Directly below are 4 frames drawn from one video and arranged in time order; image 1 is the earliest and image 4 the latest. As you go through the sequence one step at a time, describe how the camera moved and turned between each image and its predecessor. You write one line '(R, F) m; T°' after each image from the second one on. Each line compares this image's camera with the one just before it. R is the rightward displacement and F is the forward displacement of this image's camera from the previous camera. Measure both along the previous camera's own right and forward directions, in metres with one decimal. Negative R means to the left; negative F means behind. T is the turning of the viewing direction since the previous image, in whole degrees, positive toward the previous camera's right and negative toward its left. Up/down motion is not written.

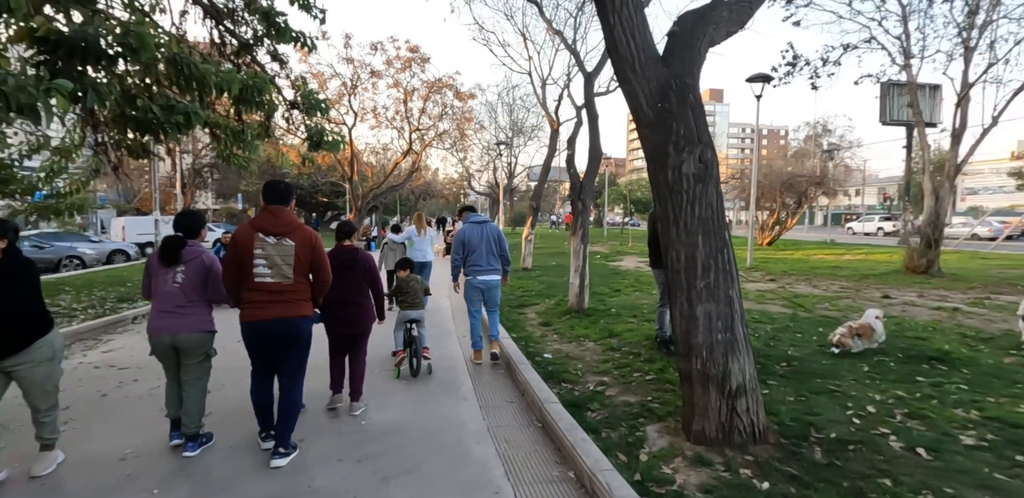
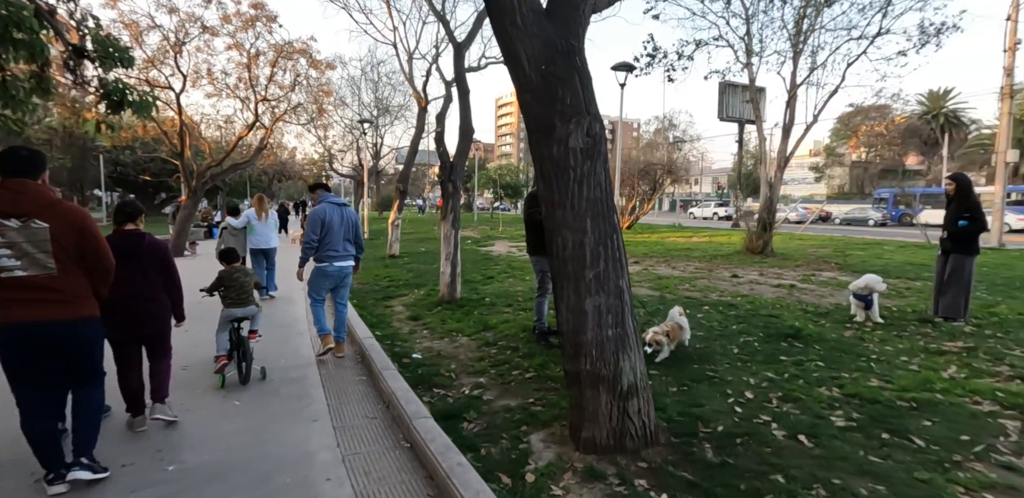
(+0.1, +0.7) m; +14°
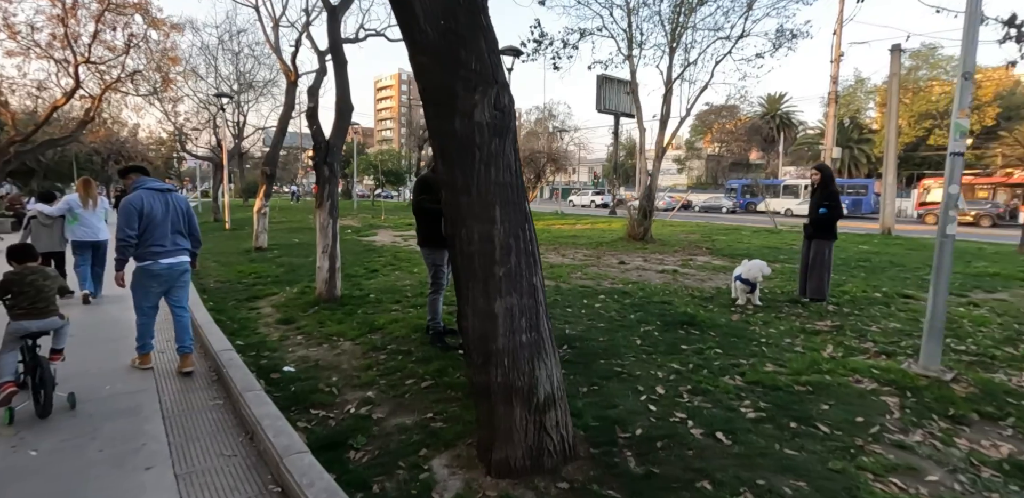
(-0.1, +0.6) m; +13°
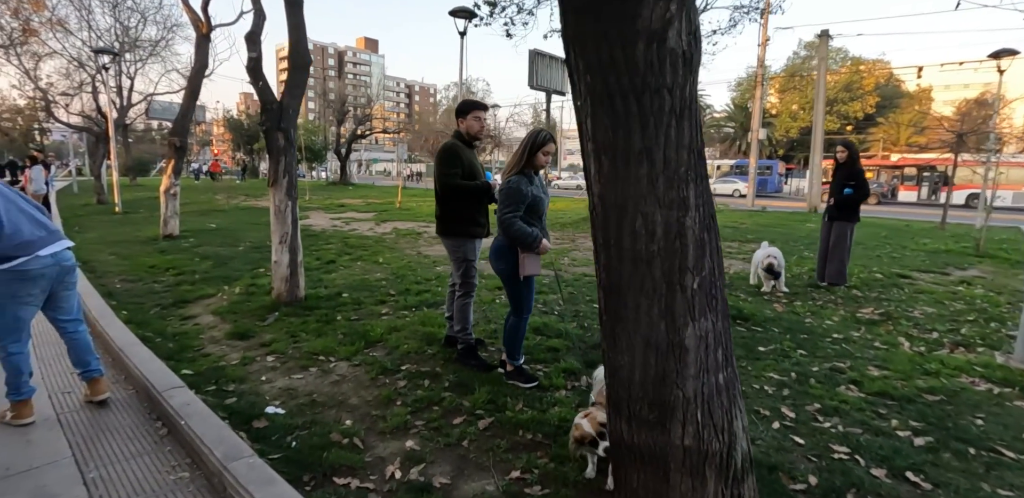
(-1.1, +1.1) m; +10°
